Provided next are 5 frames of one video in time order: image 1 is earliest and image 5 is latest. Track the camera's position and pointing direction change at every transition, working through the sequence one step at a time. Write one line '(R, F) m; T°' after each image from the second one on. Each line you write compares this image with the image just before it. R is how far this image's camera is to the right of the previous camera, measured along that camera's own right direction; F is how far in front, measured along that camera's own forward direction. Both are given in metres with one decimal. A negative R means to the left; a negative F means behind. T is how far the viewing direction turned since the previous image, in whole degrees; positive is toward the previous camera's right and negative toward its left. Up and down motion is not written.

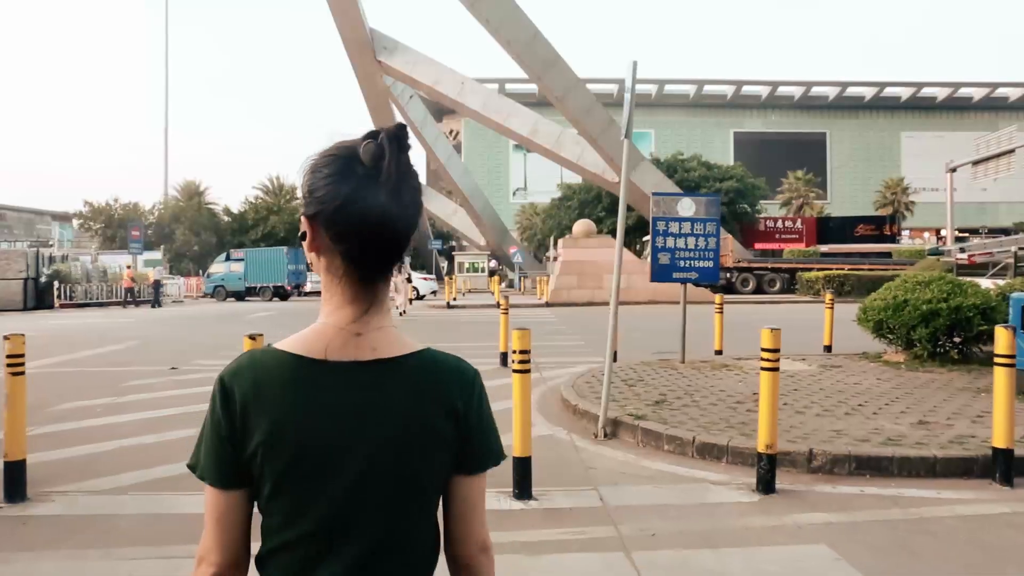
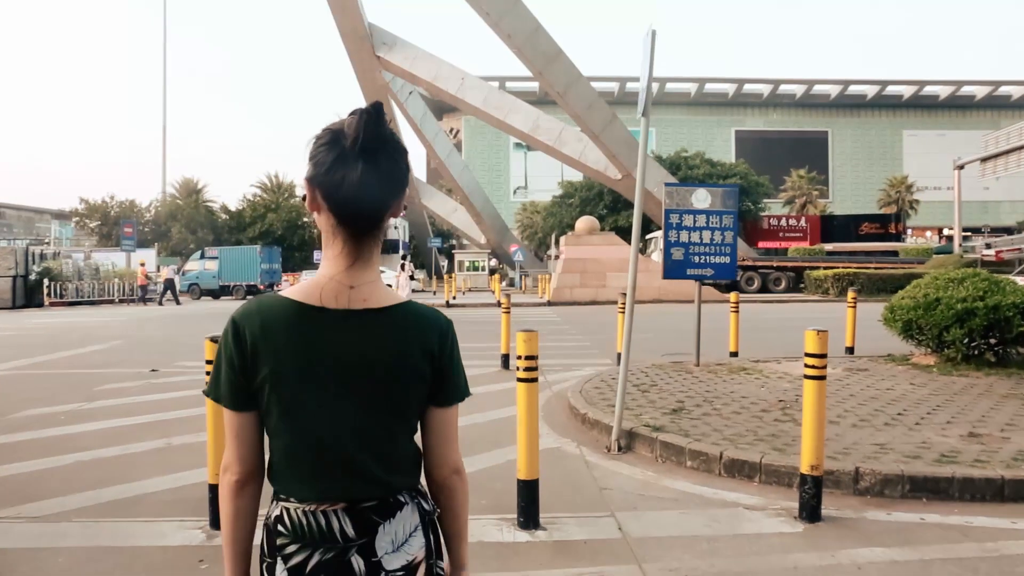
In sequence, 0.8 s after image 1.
(0.0, +0.7) m; 0°
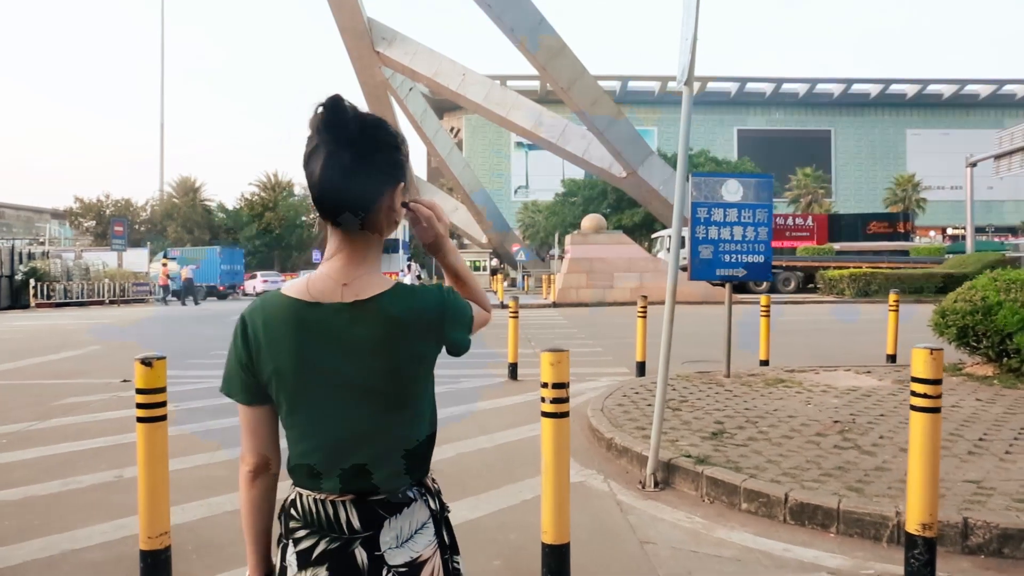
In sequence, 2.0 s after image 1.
(-0.1, +1.0) m; 0°
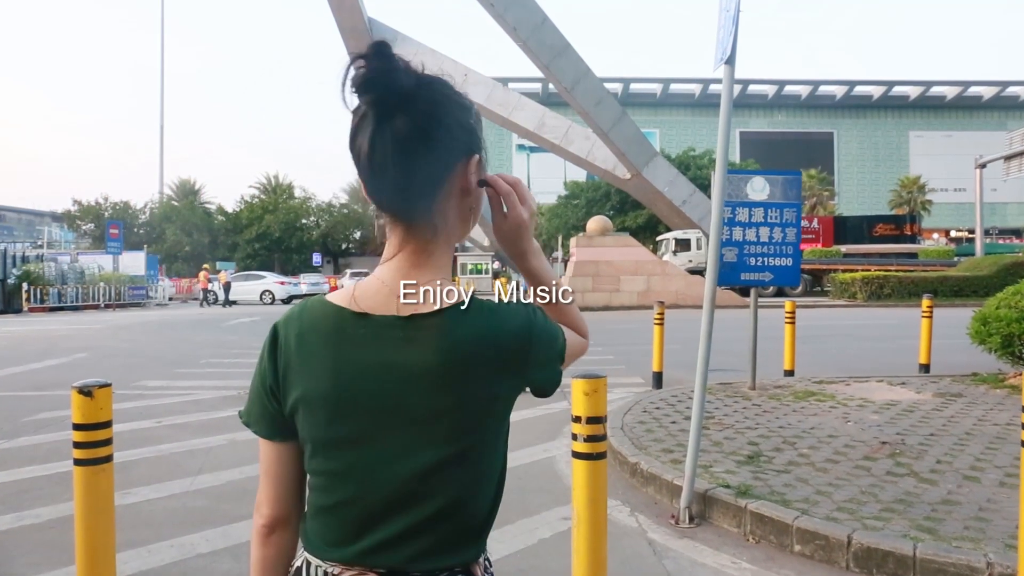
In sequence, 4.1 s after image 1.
(-0.1, +0.6) m; 0°
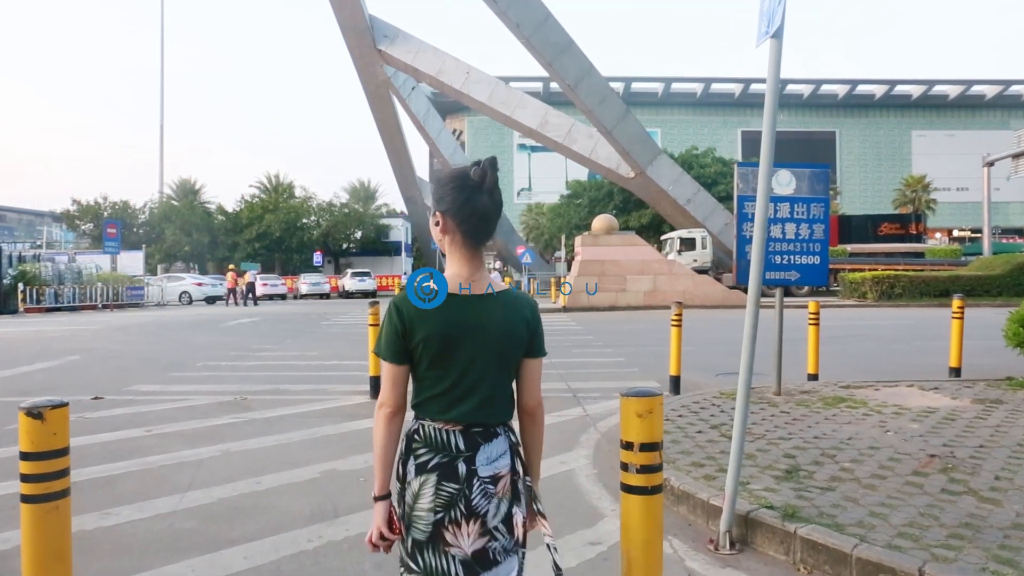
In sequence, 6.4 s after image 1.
(-0.1, +0.4) m; 0°
